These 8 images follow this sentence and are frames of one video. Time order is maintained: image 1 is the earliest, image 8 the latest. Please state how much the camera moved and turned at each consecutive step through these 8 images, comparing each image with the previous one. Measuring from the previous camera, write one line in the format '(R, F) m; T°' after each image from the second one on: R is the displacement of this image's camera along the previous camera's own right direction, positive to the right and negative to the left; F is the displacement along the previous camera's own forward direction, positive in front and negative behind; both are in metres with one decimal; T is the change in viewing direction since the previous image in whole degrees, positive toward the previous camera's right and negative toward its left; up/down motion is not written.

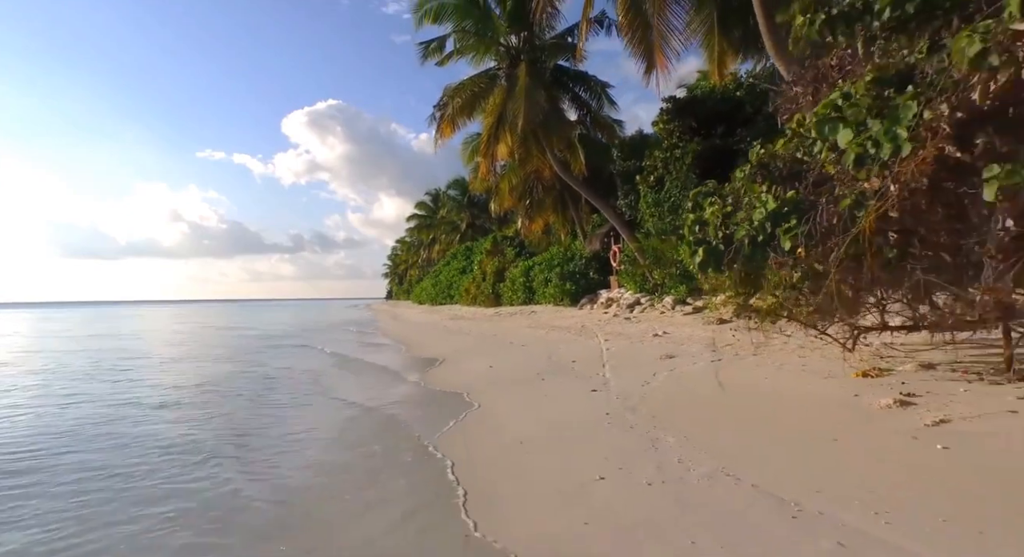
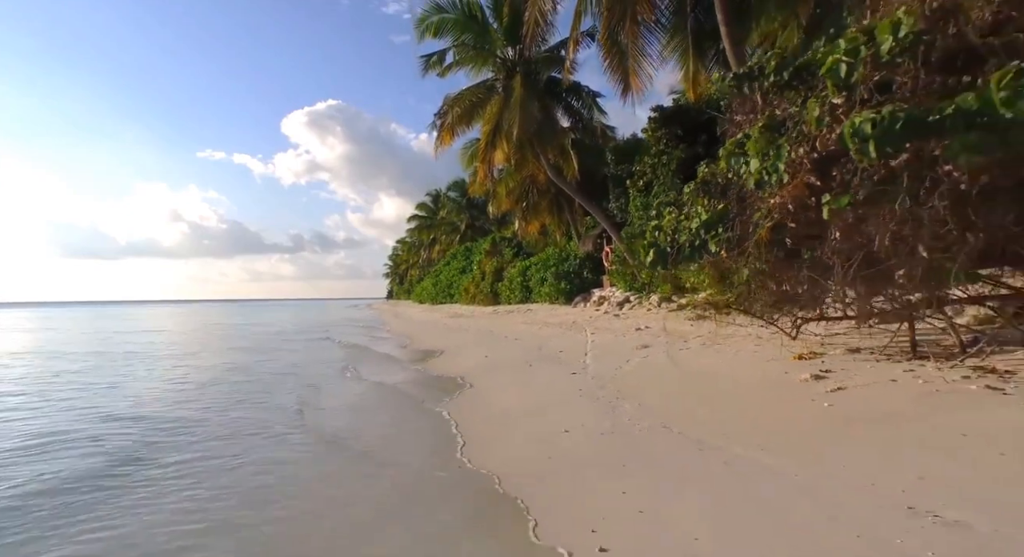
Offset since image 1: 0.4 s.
(+0.2, -1.1) m; 0°
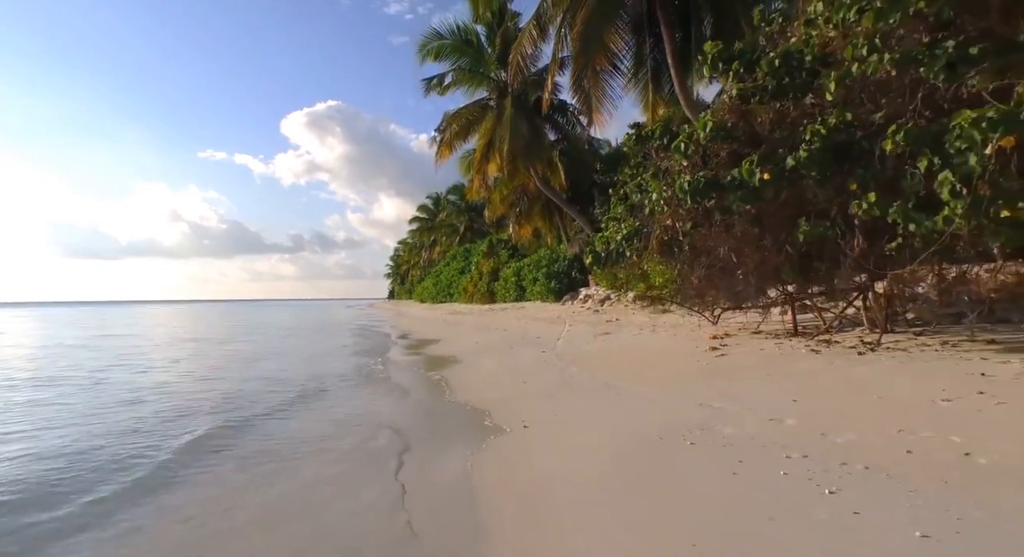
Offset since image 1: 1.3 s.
(+0.3, -2.1) m; 0°
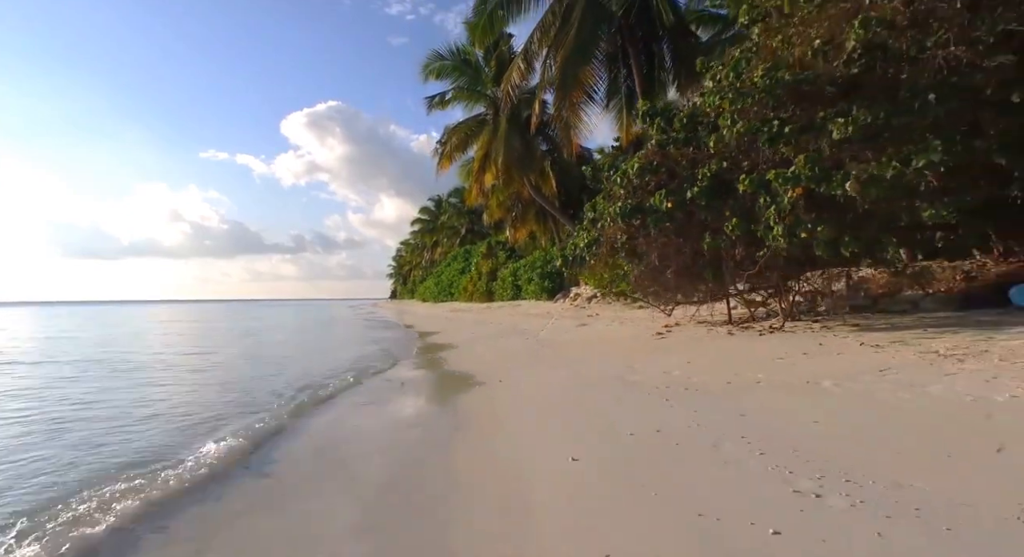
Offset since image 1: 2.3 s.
(+0.3, -1.9) m; 0°
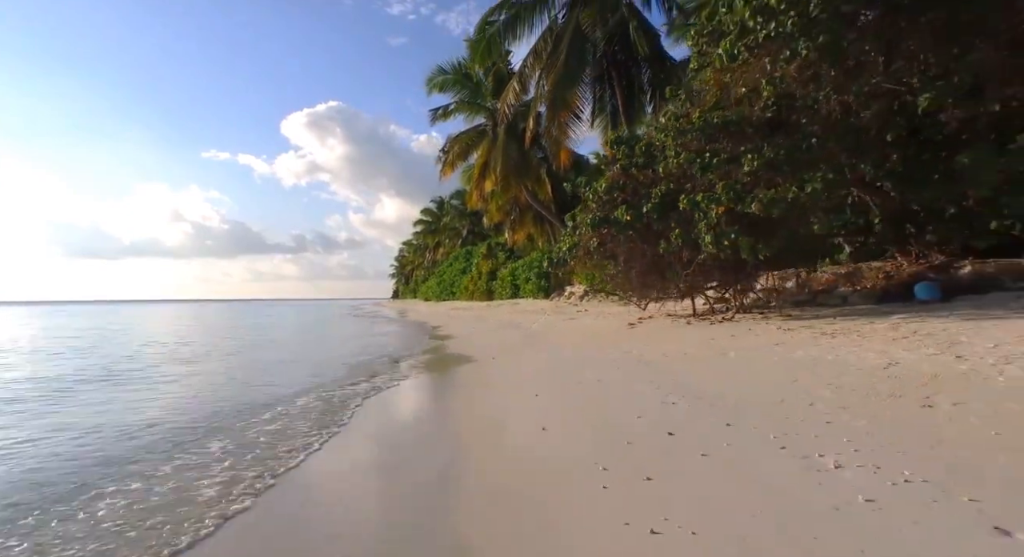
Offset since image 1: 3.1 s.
(+0.2, -1.5) m; 0°
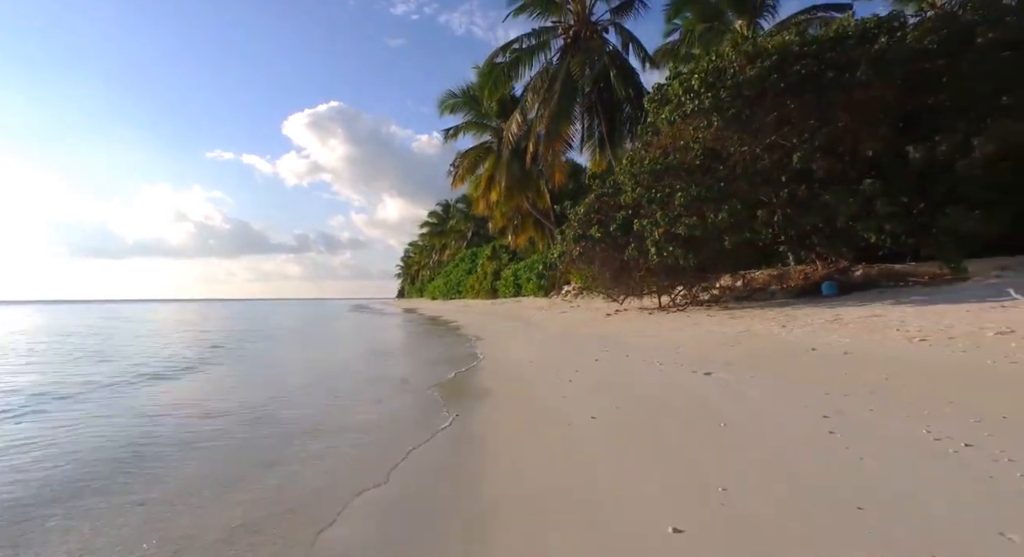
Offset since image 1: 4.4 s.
(0.0, -2.7) m; 0°
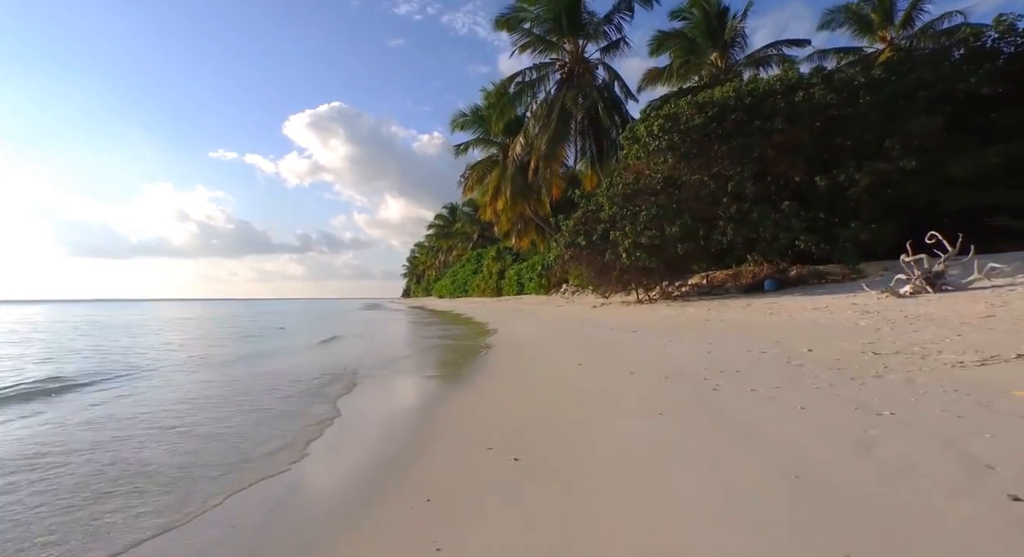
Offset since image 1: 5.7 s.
(-0.1, -2.8) m; 0°
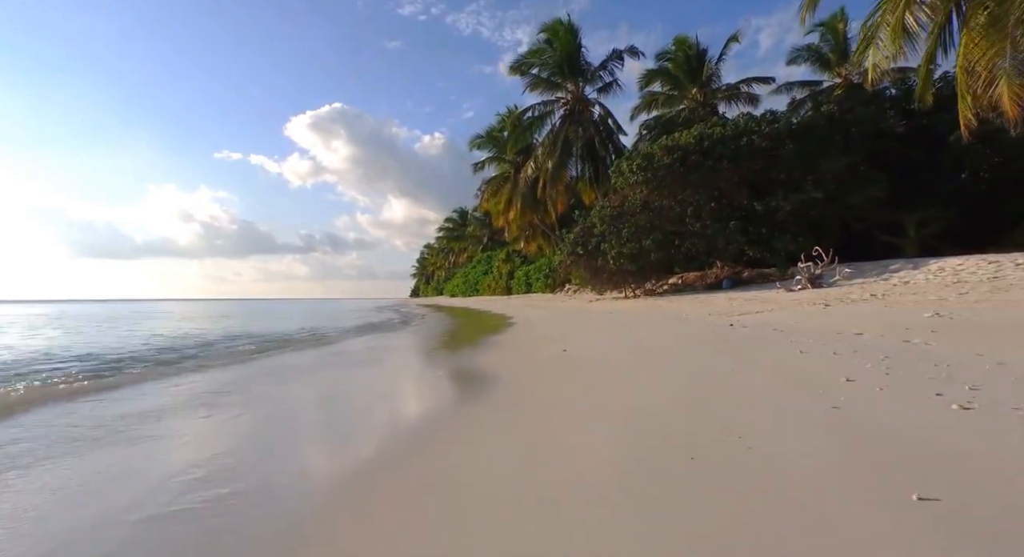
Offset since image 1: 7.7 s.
(-0.4, -3.8) m; 0°
